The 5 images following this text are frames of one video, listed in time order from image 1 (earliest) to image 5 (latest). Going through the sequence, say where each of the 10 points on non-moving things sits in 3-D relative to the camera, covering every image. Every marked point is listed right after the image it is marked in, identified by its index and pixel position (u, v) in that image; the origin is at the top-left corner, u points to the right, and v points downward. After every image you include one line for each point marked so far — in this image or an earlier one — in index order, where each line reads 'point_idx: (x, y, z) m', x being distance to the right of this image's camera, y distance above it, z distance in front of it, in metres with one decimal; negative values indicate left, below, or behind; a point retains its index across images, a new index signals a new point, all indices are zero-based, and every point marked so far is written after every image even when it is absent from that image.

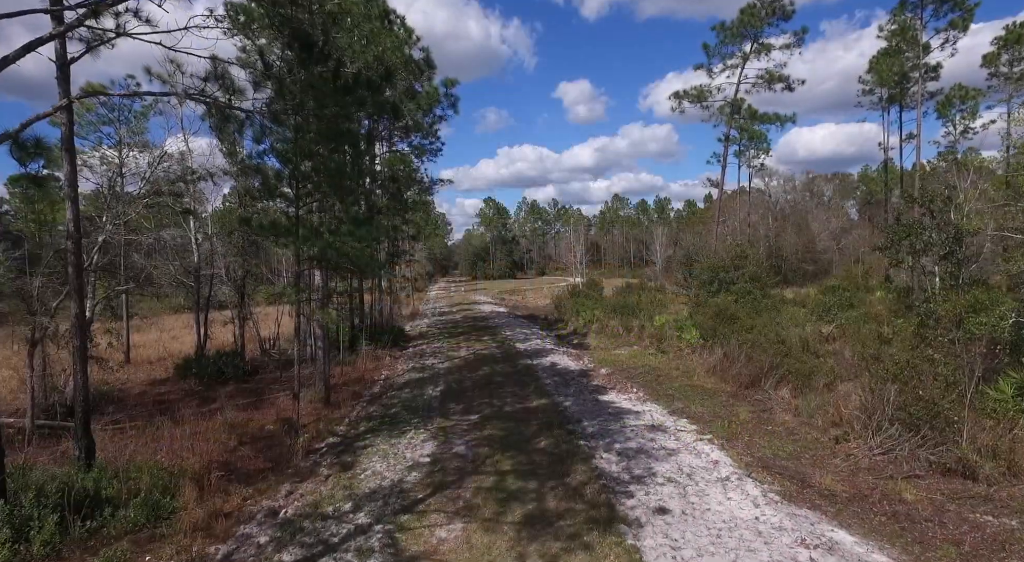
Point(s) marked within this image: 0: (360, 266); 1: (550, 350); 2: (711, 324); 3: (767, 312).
0: (-2.4, +0.2, +8.7) m
1: (+1.1, -2.0, +16.3) m
2: (+5.2, -1.2, +14.1) m
3: (+6.6, -0.8, +14.3) m
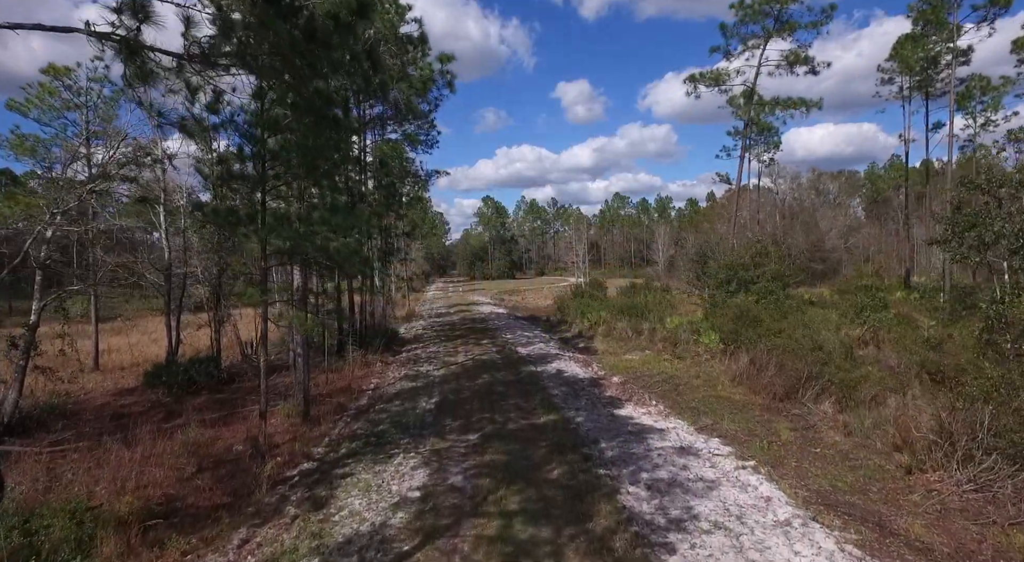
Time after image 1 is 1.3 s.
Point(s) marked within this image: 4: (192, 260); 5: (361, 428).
0: (-2.4, +0.3, +7.5) m
1: (+1.1, -2.0, +15.1) m
2: (+5.2, -1.1, +12.9) m
3: (+6.7, -0.8, +13.1) m
4: (-7.3, +0.5, +12.6) m
5: (-2.4, -2.4, +8.9) m
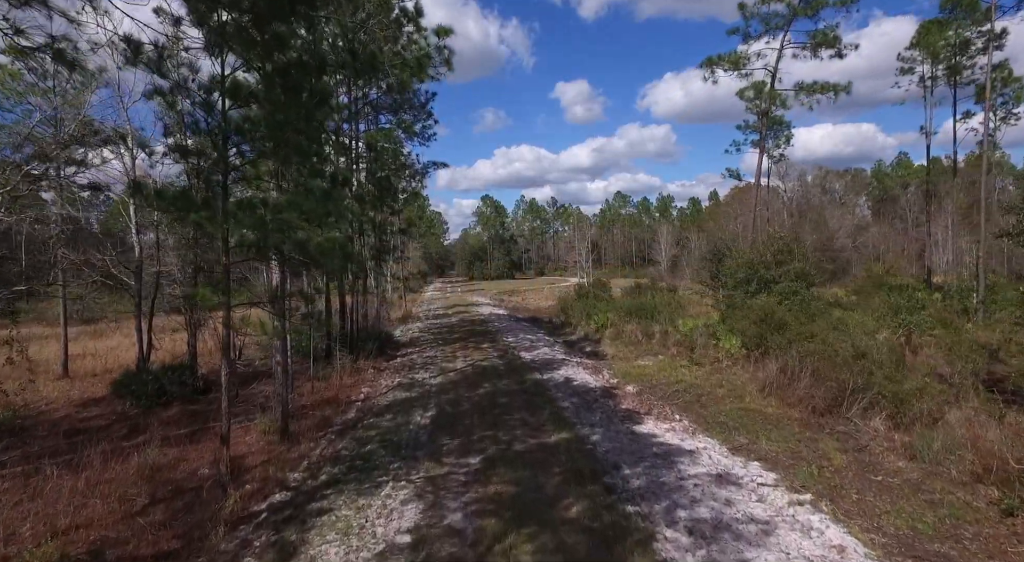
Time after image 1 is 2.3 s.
0: (-2.3, +0.3, +6.4) m
1: (+1.2, -2.0, +14.0) m
2: (+5.3, -1.1, +11.8) m
3: (+6.7, -0.8, +12.0) m
4: (-7.2, +0.5, +11.5) m
5: (-2.3, -2.4, +7.8) m
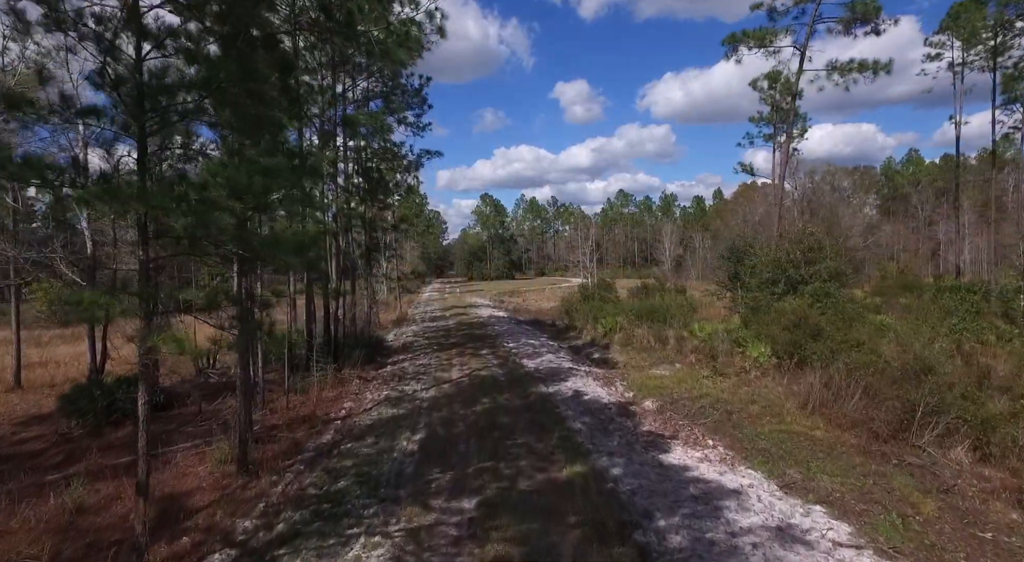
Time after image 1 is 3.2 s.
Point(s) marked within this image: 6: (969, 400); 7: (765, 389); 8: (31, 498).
0: (-2.2, +0.3, +5.1) m
1: (+1.2, -2.0, +12.6) m
2: (+5.4, -1.1, +10.5) m
3: (+6.8, -0.8, +10.7) m
4: (-7.2, +0.5, +10.2) m
5: (-2.3, -2.4, +6.4) m
6: (+5.5, -1.4, +6.7) m
7: (+4.5, -1.9, +9.9) m
8: (-5.3, -2.4, +6.1) m
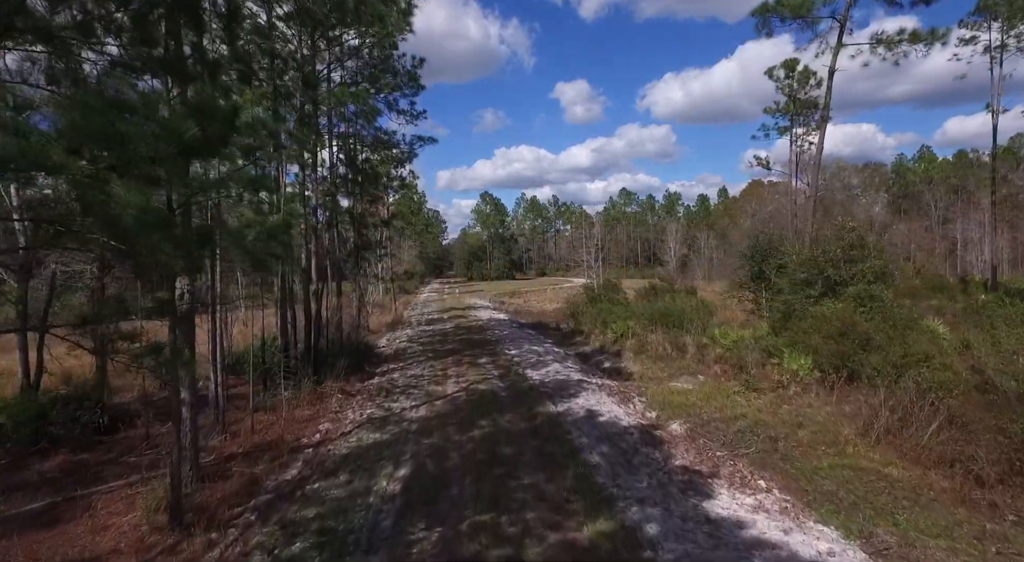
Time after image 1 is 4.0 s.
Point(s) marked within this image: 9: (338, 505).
0: (-2.2, +0.2, +3.6) m
1: (+1.3, -2.0, +11.2) m
2: (+5.4, -1.2, +9.1) m
3: (+6.8, -0.8, +9.2) m
4: (-7.2, +0.4, +8.8) m
5: (-2.2, -2.4, +5.0) m
6: (+5.5, -1.5, +5.3) m
7: (+4.6, -2.0, +8.5) m
8: (-5.2, -2.4, +4.6) m
9: (-1.8, -2.3, +5.8) m
